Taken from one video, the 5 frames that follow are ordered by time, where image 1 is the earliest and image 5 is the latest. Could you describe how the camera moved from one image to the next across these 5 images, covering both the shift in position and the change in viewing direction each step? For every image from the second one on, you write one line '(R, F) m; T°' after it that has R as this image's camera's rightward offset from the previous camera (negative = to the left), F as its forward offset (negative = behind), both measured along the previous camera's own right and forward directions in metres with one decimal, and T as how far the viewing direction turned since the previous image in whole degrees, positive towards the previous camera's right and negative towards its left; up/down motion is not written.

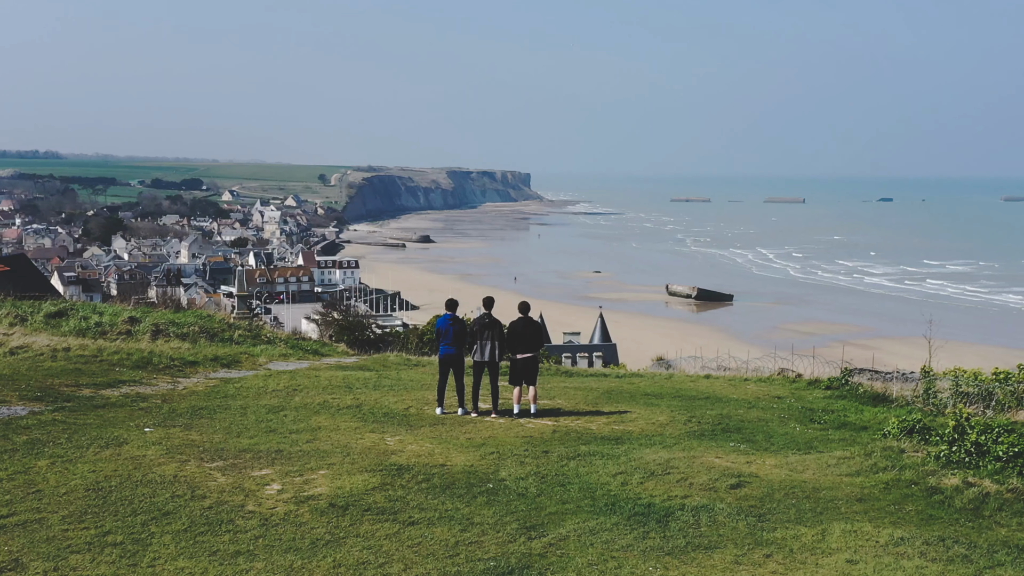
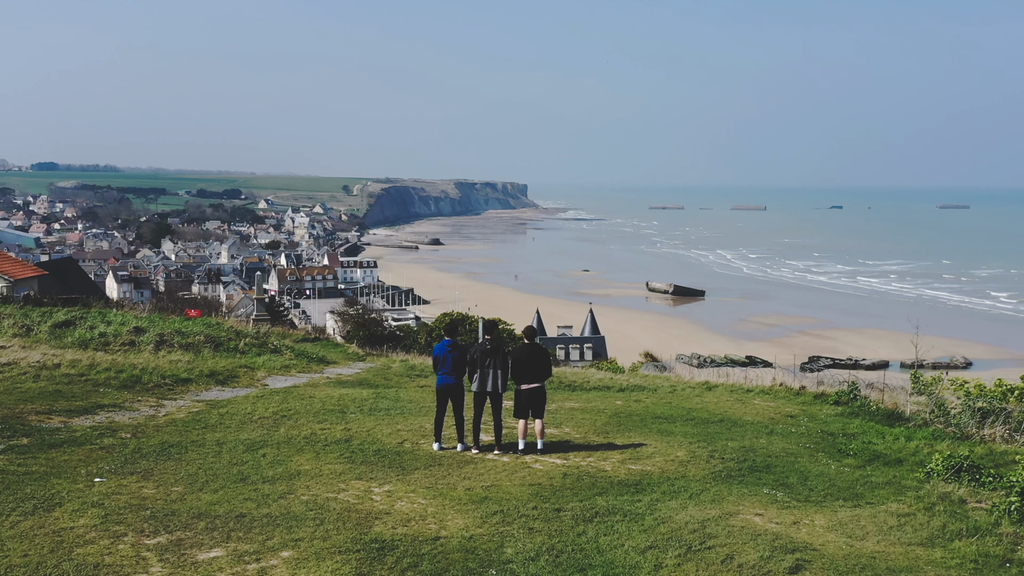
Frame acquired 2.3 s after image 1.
(0.0, +0.6) m; 0°
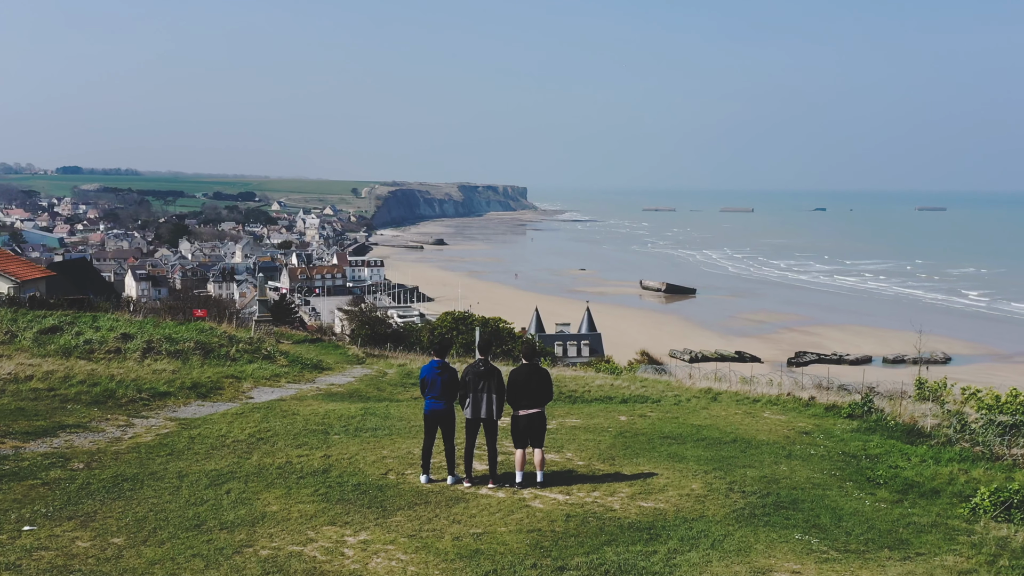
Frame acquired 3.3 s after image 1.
(0.0, +0.5) m; 0°
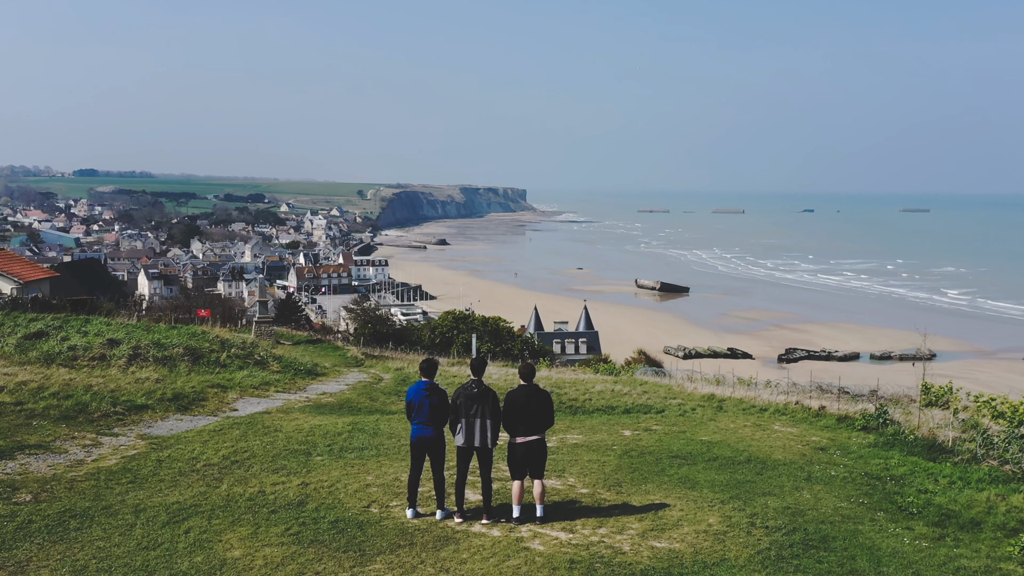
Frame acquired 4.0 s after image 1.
(0.0, +0.5) m; 0°
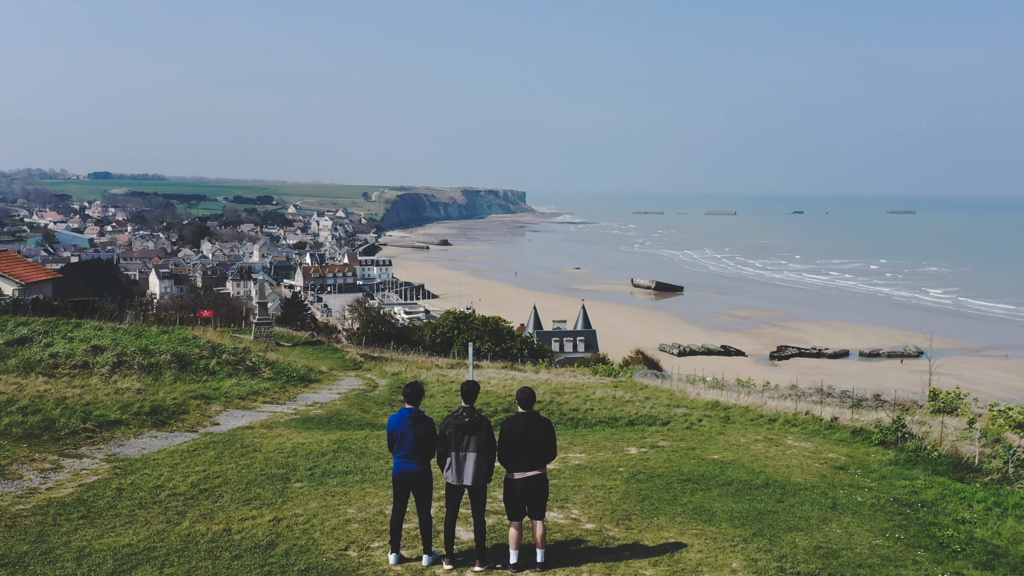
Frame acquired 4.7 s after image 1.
(0.0, +0.5) m; 0°
